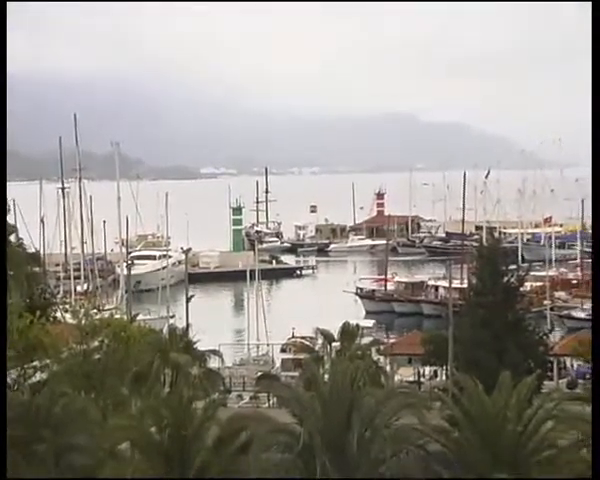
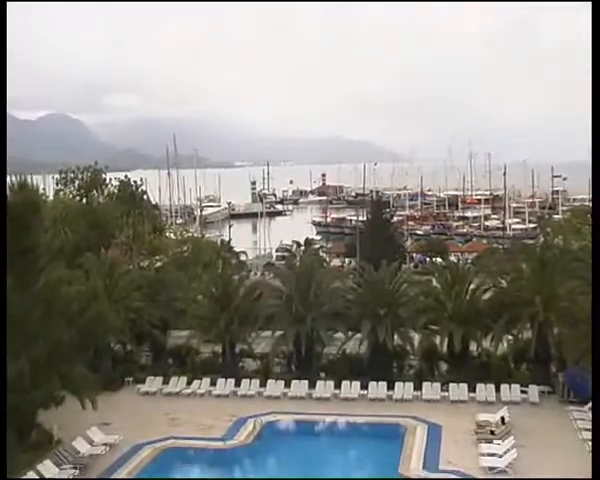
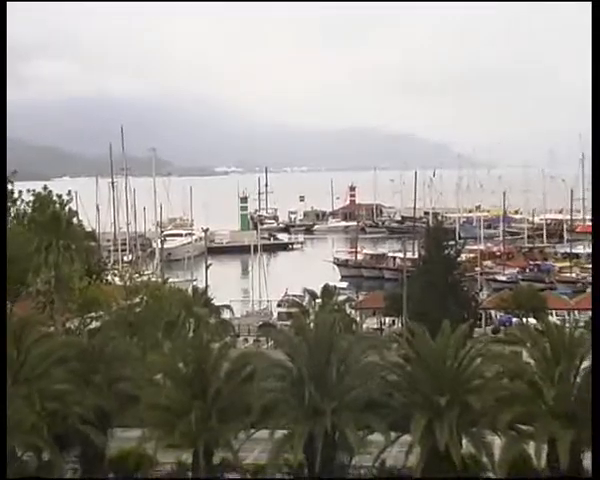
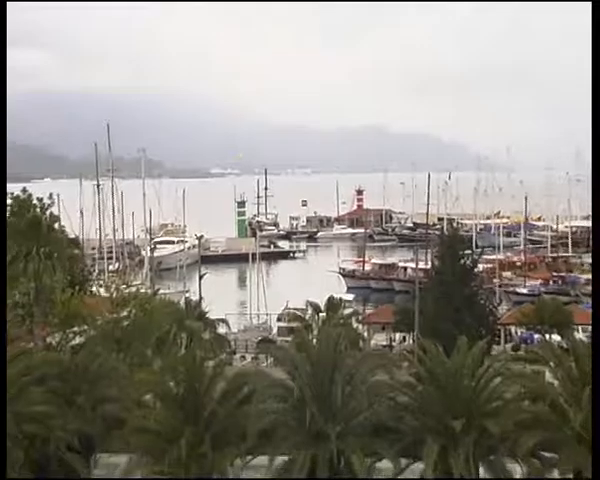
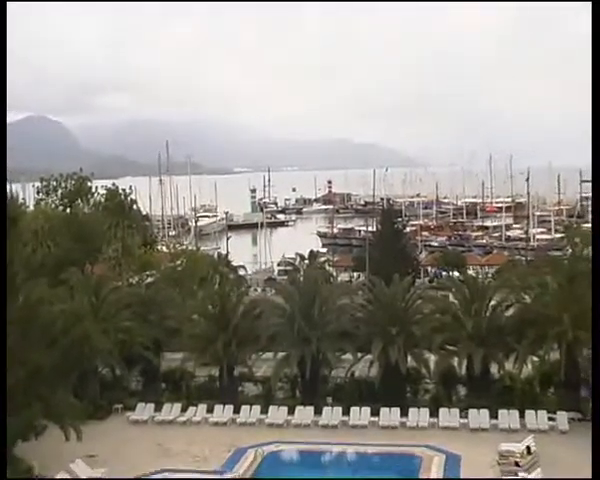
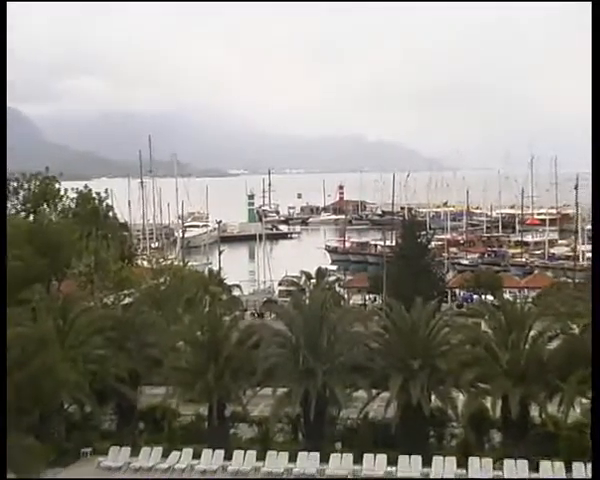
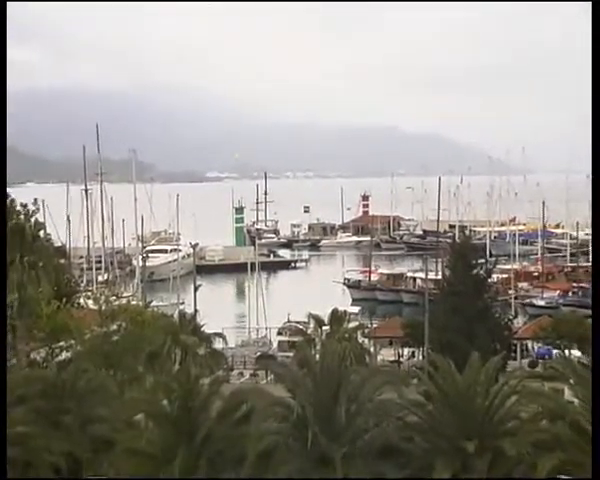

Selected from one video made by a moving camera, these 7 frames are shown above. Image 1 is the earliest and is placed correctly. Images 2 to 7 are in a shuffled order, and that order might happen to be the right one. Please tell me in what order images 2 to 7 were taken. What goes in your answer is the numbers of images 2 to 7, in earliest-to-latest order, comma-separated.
7, 4, 3, 6, 5, 2
